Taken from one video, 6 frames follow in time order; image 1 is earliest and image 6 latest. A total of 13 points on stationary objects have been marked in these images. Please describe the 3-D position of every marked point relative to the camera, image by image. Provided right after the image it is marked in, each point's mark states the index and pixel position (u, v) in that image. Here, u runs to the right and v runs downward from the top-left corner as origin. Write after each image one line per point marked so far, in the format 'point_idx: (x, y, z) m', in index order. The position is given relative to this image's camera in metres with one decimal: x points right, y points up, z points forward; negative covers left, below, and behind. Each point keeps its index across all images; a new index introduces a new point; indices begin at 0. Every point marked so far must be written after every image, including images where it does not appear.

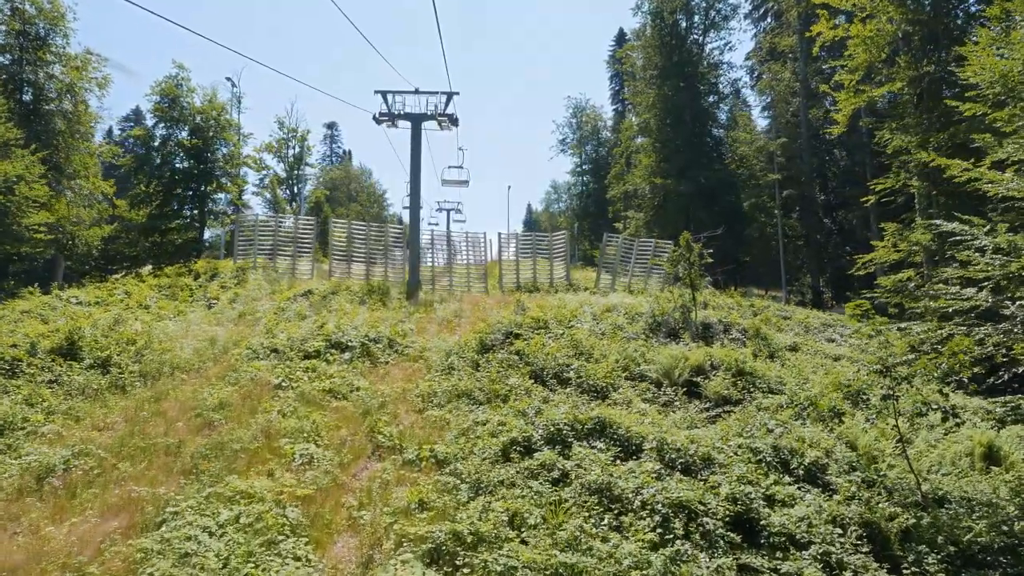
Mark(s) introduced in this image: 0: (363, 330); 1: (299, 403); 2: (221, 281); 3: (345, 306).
0: (-2.8, -0.8, +10.6) m
1: (-2.9, -1.5, +7.5) m
2: (-7.4, +0.2, +14.2) m
3: (-3.8, -0.4, +12.8) m
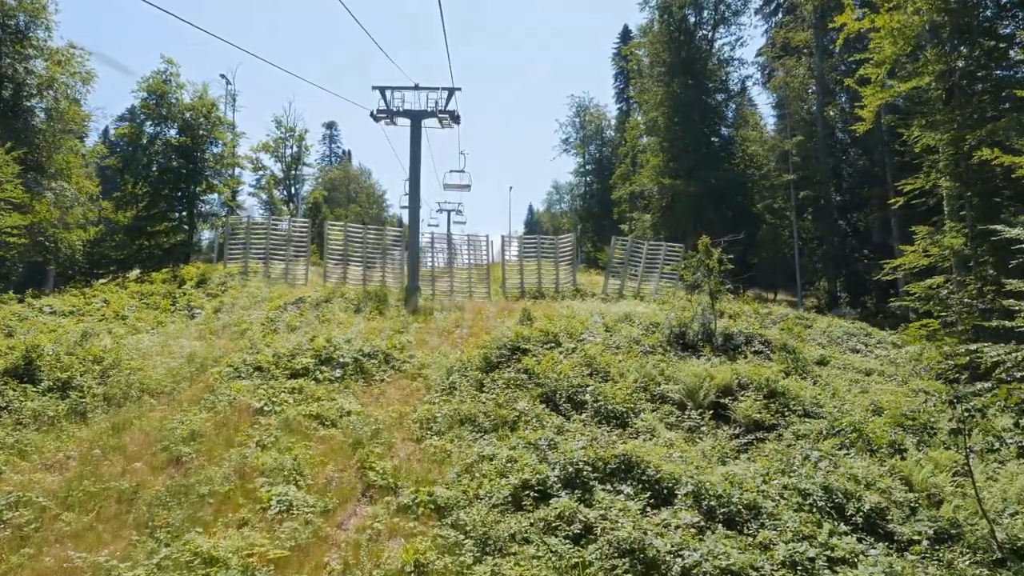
0: (-2.7, -1.0, +9.8) m
1: (-2.8, -1.7, +6.7) m
2: (-7.3, 0.0, +13.3) m
3: (-3.7, -0.6, +12.0) m
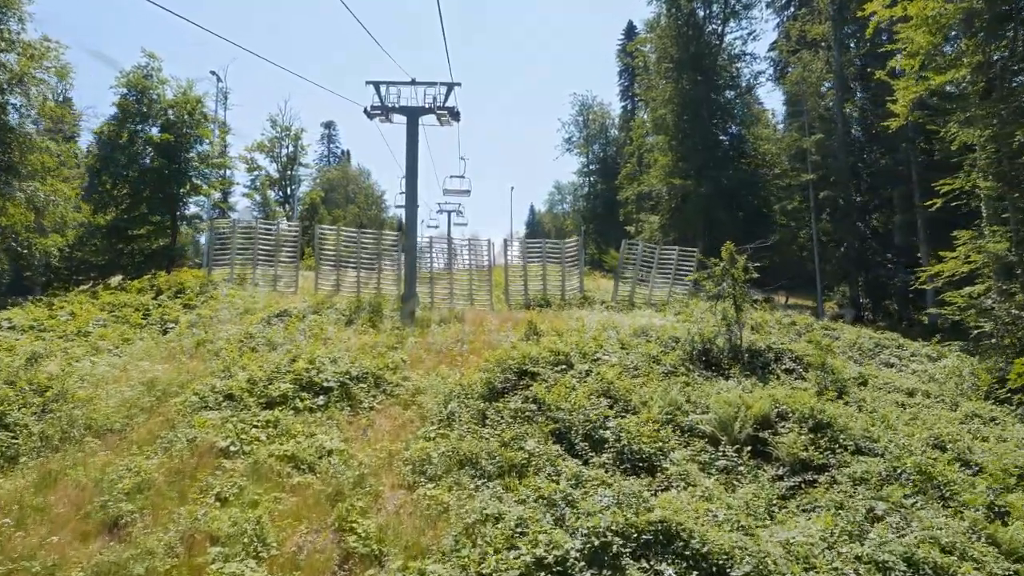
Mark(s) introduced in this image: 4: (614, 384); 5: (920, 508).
0: (-2.6, -1.2, +8.7) m
1: (-2.7, -1.9, +5.6) m
2: (-7.2, -0.2, +12.3) m
3: (-3.6, -0.8, +10.9) m
4: (+1.4, -1.3, +7.7) m
5: (+4.1, -2.2, +5.7) m
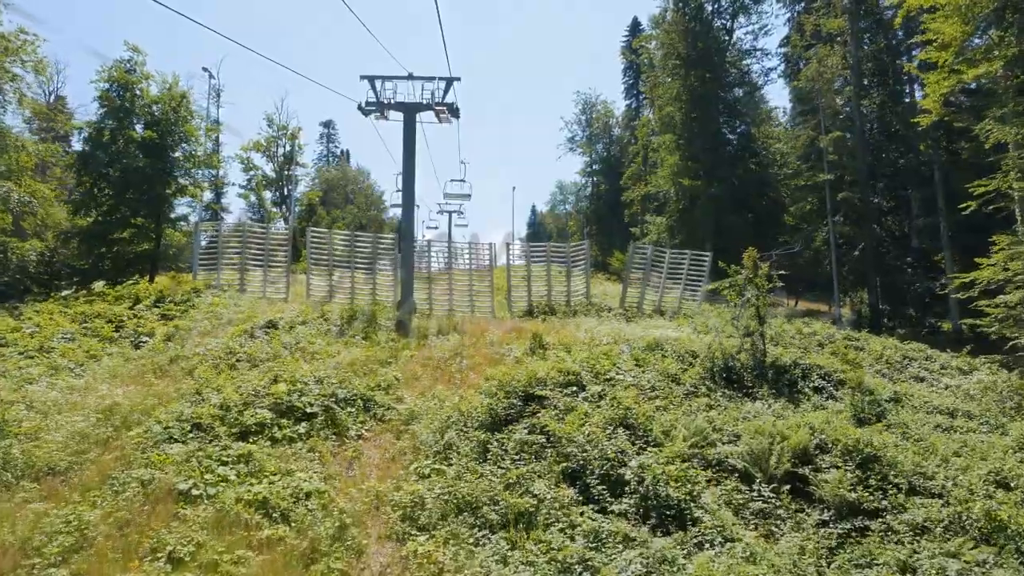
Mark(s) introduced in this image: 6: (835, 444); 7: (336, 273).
0: (-2.5, -1.4, +7.9) m
1: (-2.6, -2.1, +4.8) m
2: (-7.1, -0.4, +11.4) m
3: (-3.5, -1.0, +10.1) m
4: (+1.5, -1.5, +6.9) m
5: (+4.2, -2.4, +4.8) m
6: (+3.8, -1.8, +6.6) m
7: (-5.0, +0.4, +15.7) m
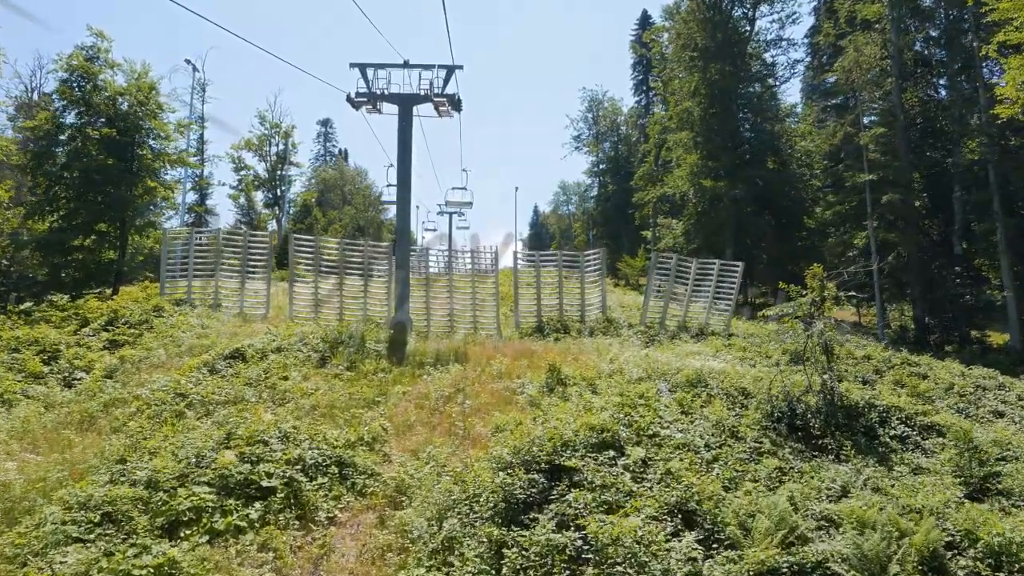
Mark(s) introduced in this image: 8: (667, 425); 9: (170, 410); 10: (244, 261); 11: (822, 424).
0: (-2.4, -1.7, +6.2) m
1: (-2.4, -2.5, +3.1) m
2: (-6.9, -0.8, +9.8) m
3: (-3.3, -1.3, +8.4) m
4: (+1.7, -1.9, +5.2) m
5: (+4.4, -2.8, +3.1) m
6: (+4.0, -2.2, +4.9) m
7: (-4.7, 0.0, +14.0) m
8: (+1.8, -1.6, +6.6) m
9: (-4.2, -1.5, +7.0) m
10: (-6.7, +0.6, +14.0) m
11: (+4.1, -1.8, +7.3) m
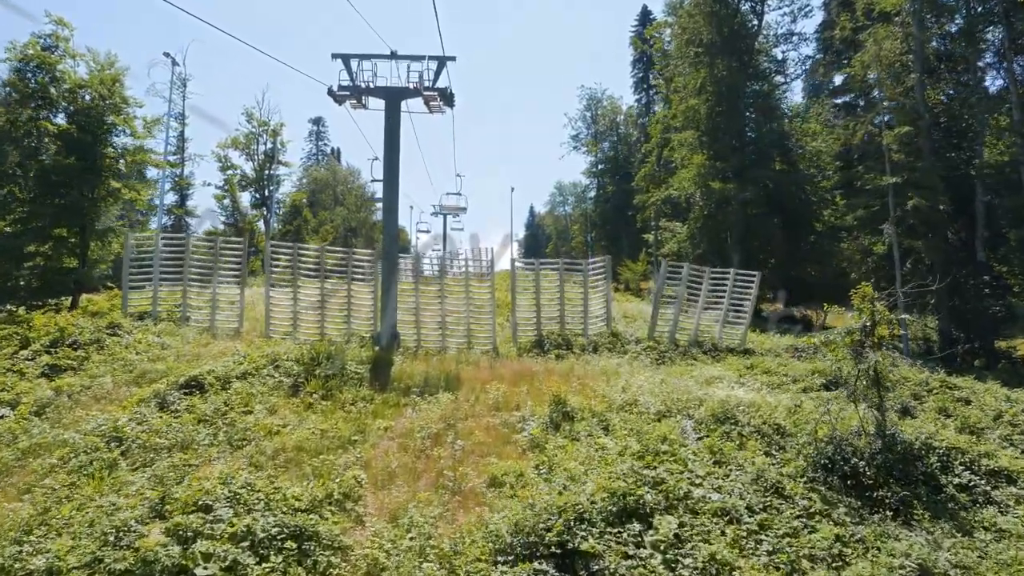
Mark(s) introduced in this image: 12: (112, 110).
0: (-2.4, -2.0, +5.0) m
1: (-2.4, -2.7, +2.0) m
2: (-6.9, -1.0, +8.6) m
3: (-3.4, -1.6, +7.2) m
4: (+1.7, -2.1, +4.1) m
5: (+4.4, -3.0, +2.0) m
6: (+4.0, -2.5, +3.8) m
7: (-4.8, -0.2, +12.8) m
8: (+1.8, -1.9, +5.5) m
9: (-4.2, -1.8, +5.8) m
10: (-6.8, +0.4, +12.8) m
11: (+4.1, -2.1, +6.2) m
12: (-9.5, +4.2, +13.3) m
